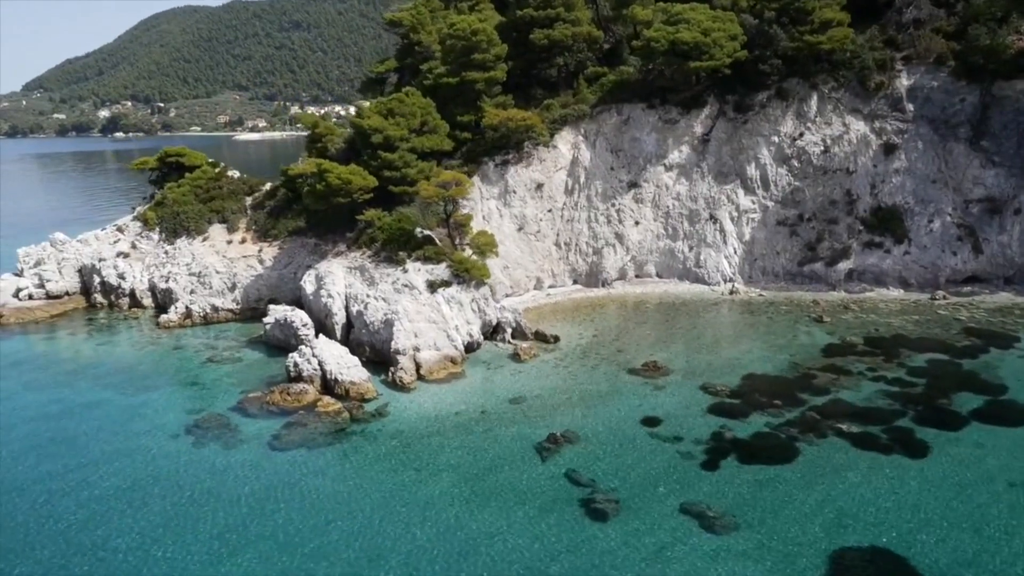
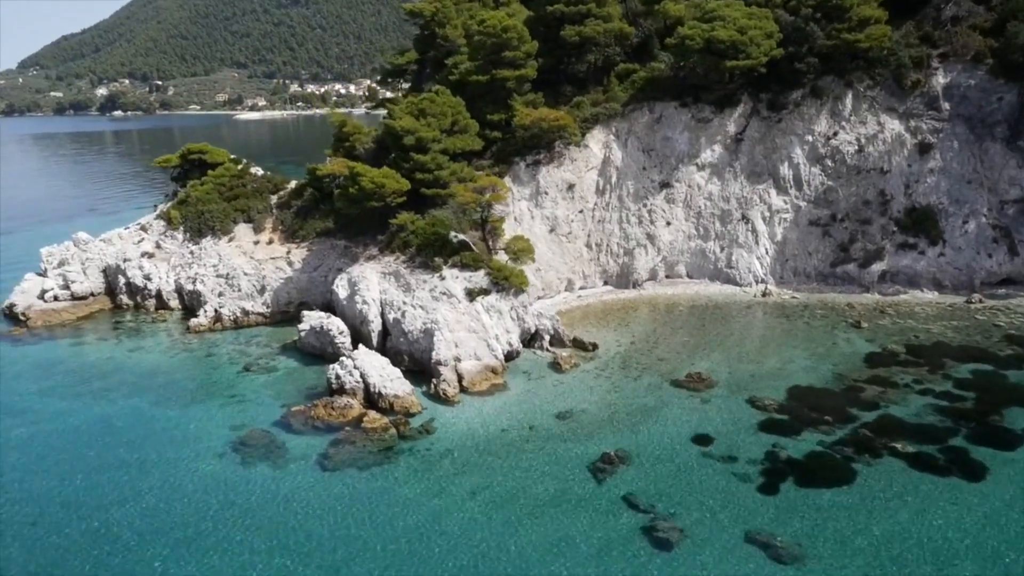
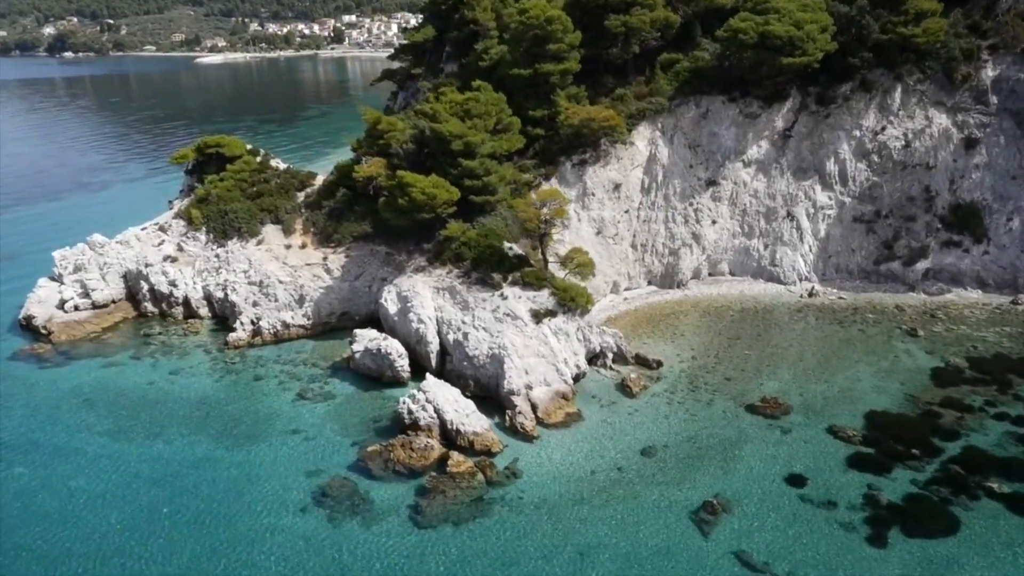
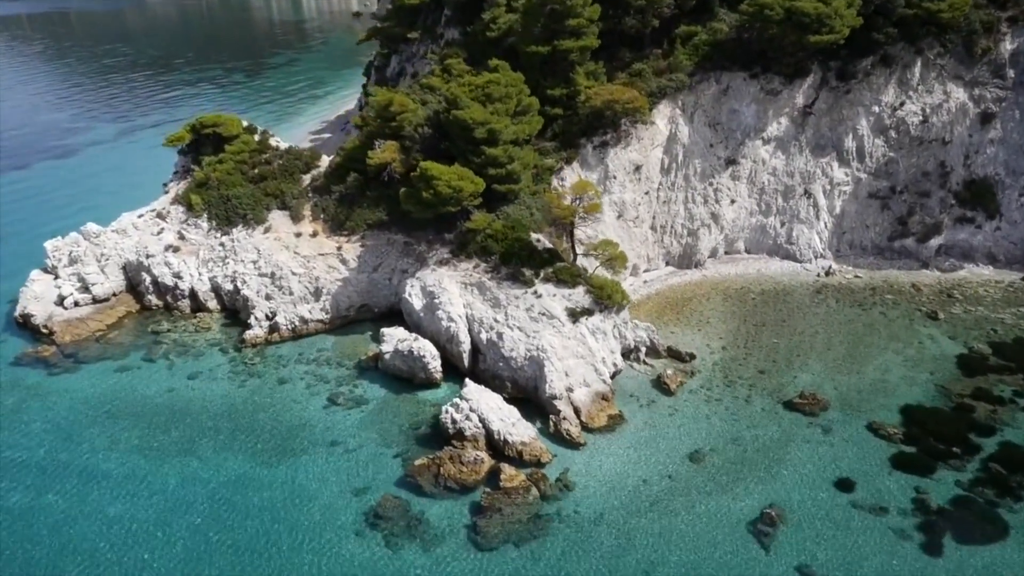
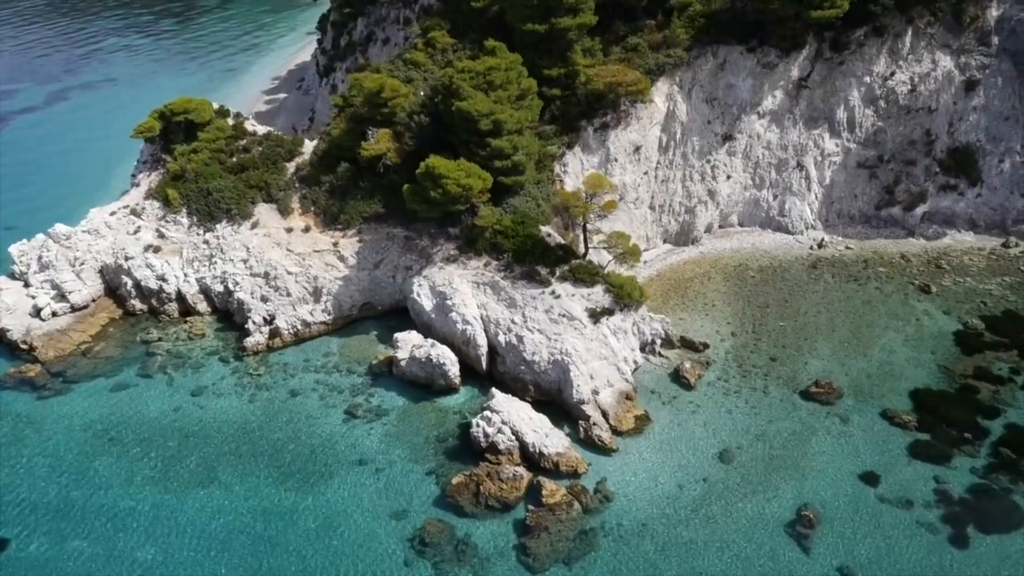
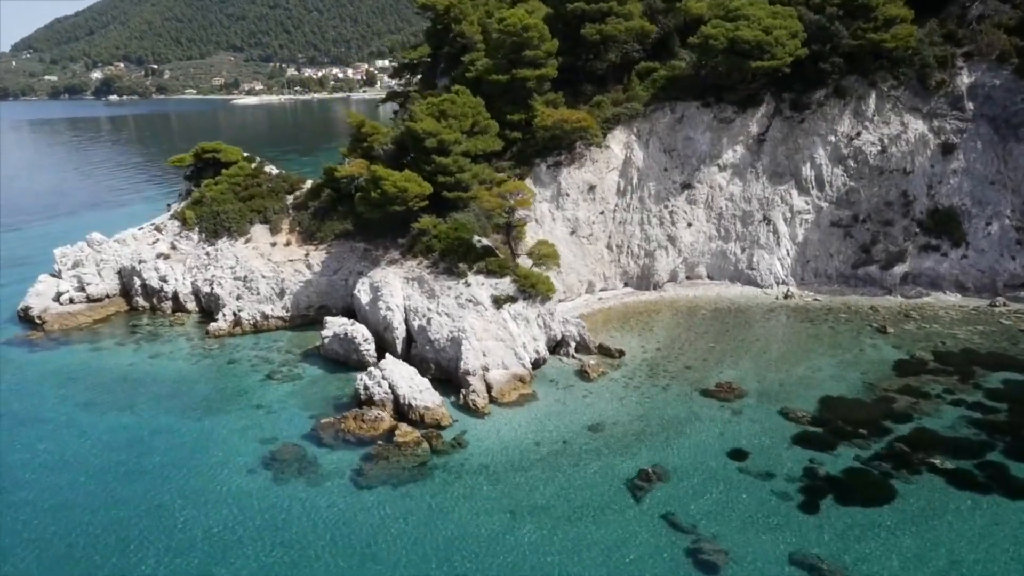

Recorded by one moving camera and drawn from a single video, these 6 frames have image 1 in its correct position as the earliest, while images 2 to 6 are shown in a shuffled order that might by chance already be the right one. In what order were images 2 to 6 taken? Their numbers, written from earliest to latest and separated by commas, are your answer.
2, 6, 3, 4, 5
